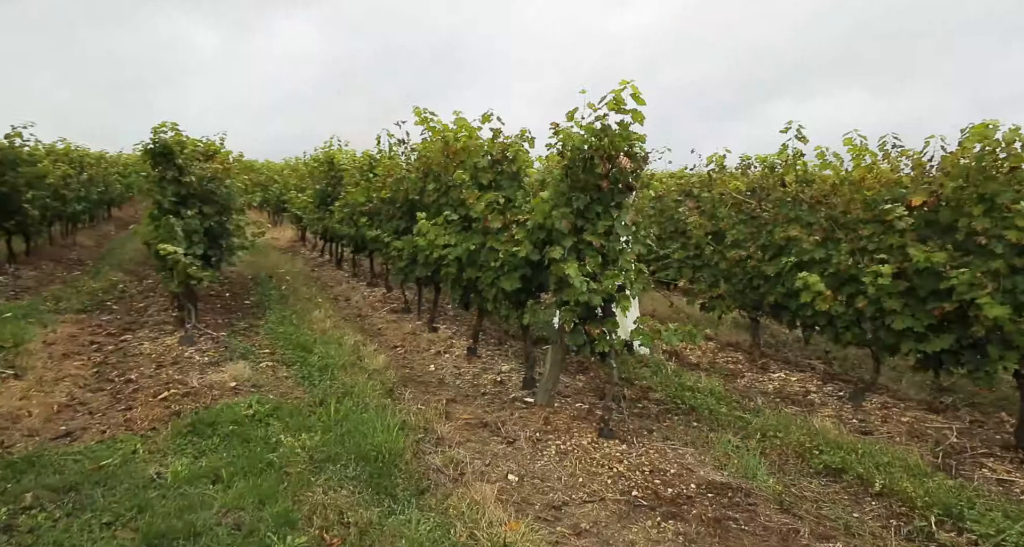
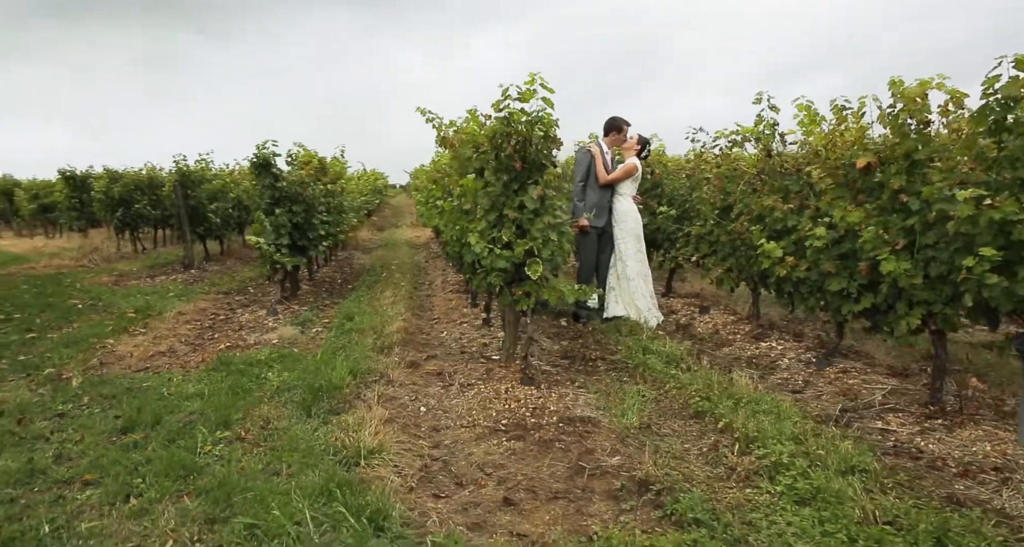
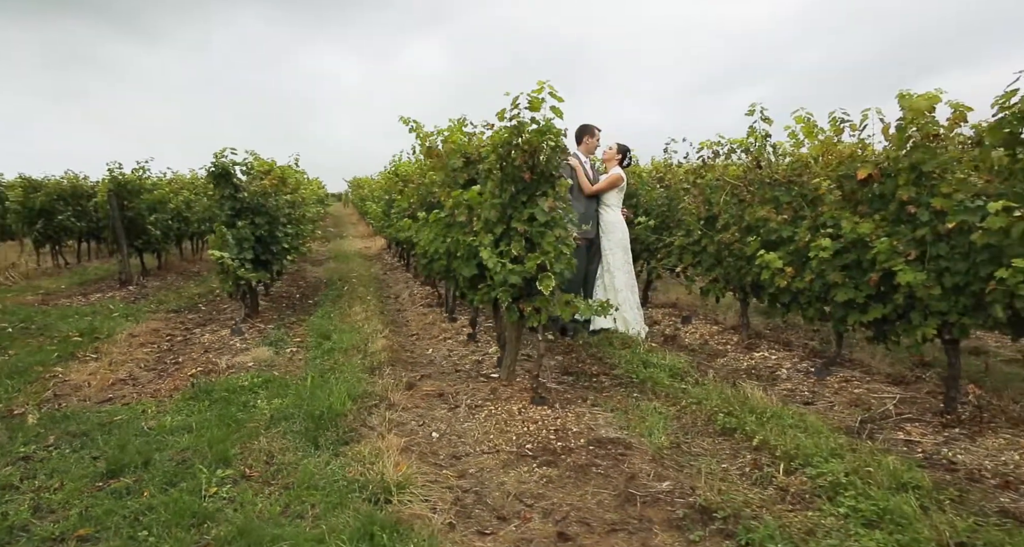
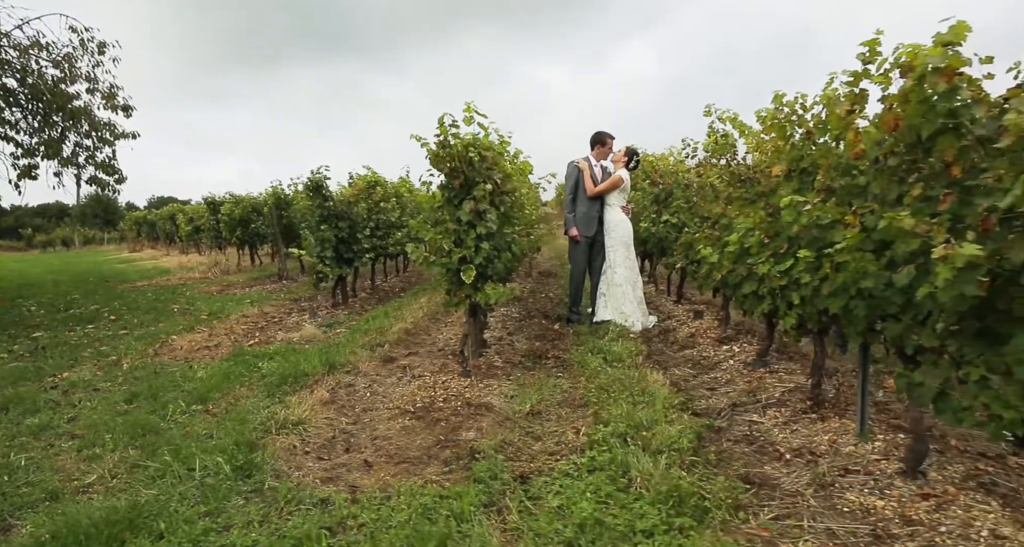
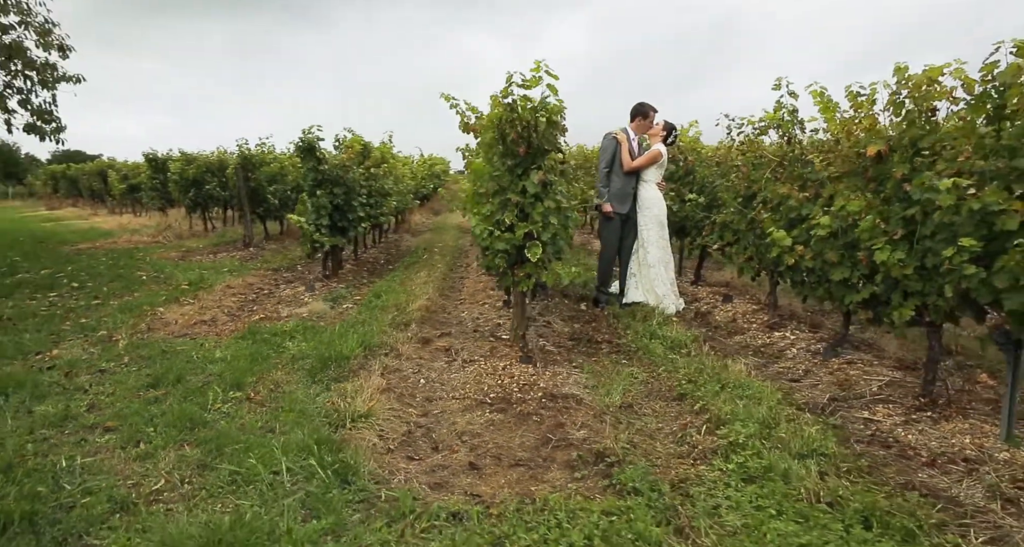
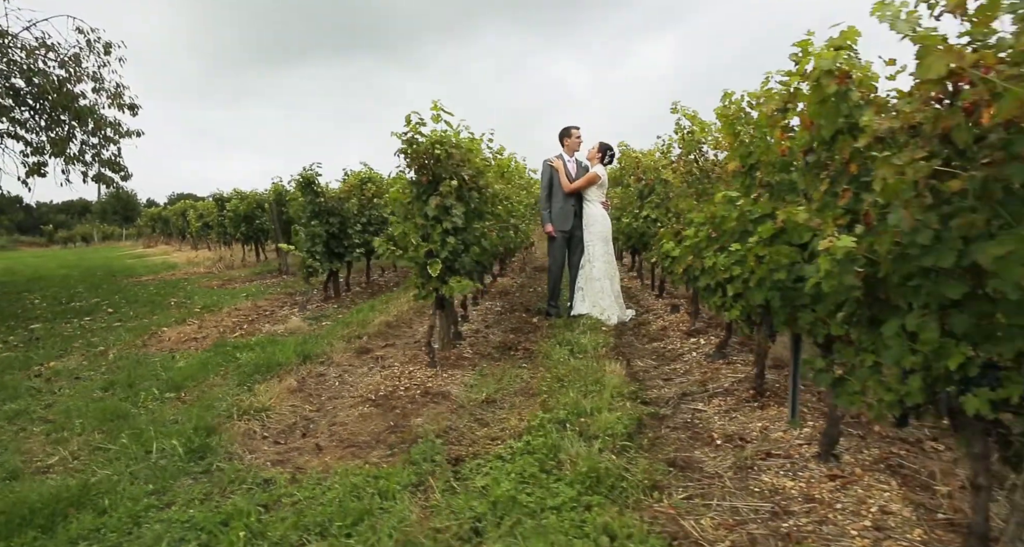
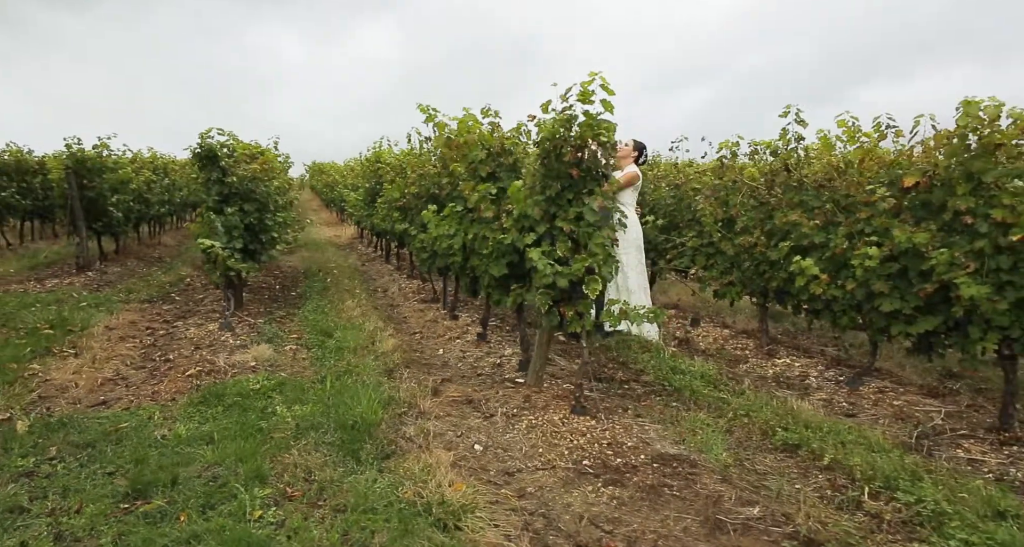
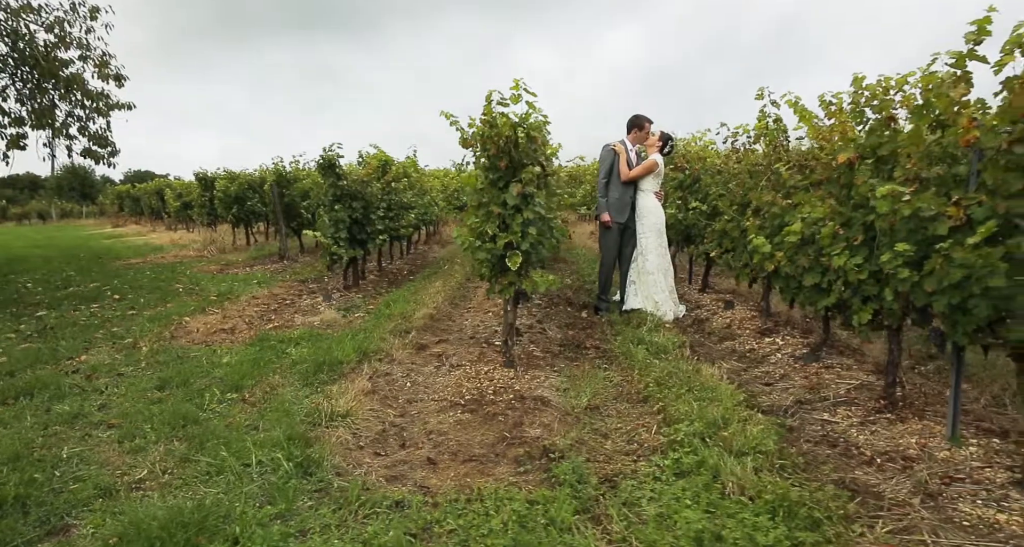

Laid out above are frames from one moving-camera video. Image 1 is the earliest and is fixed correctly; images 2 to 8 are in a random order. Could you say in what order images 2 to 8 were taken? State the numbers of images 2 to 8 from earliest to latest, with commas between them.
7, 3, 2, 5, 8, 4, 6
